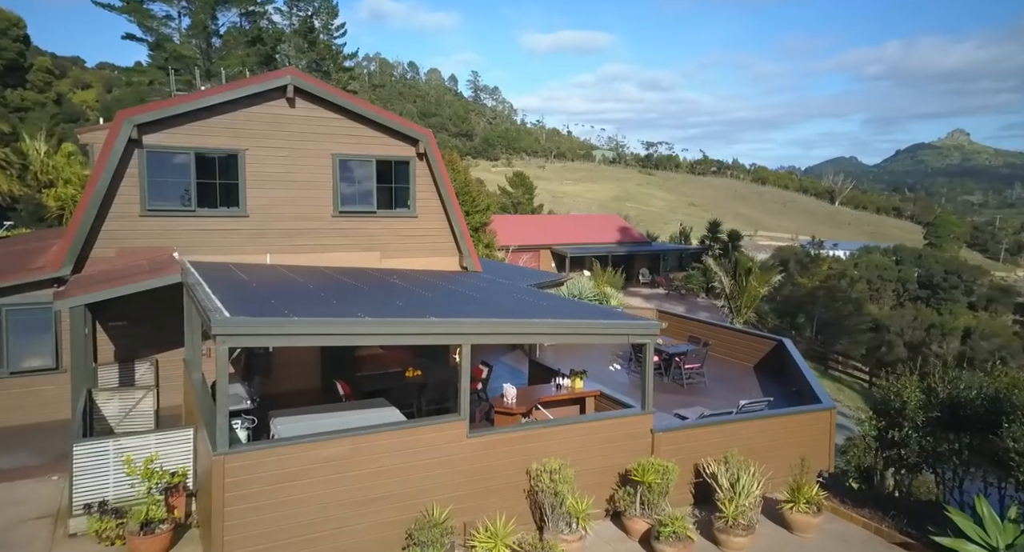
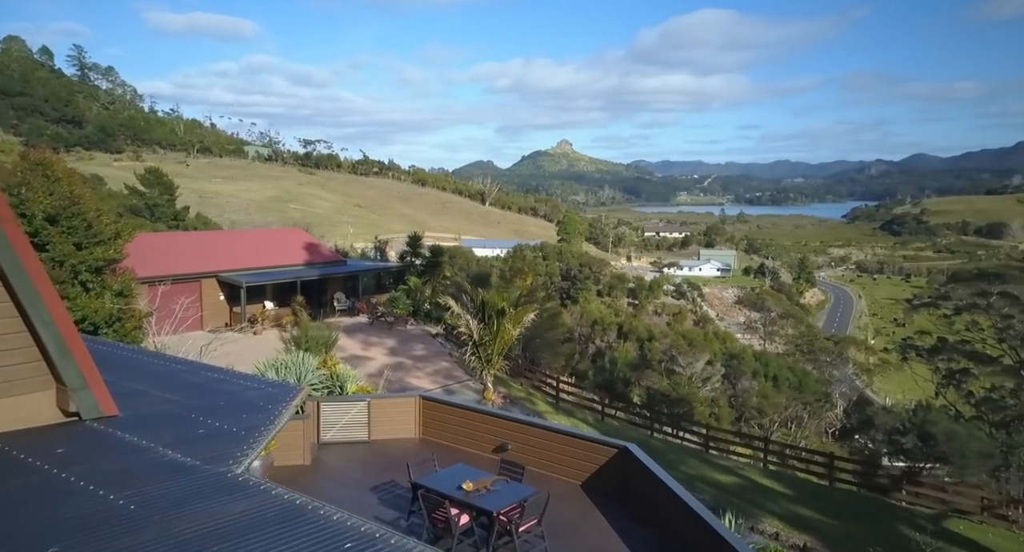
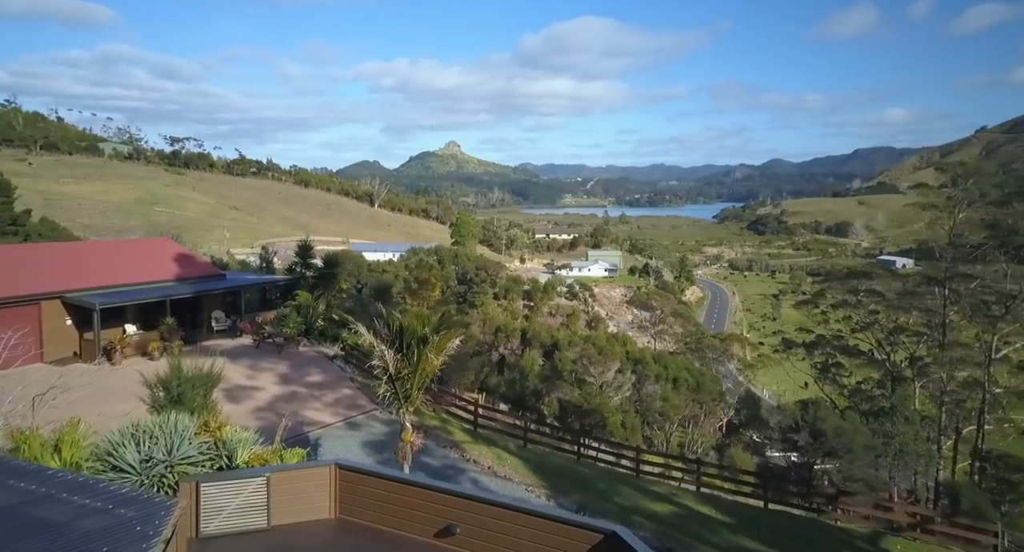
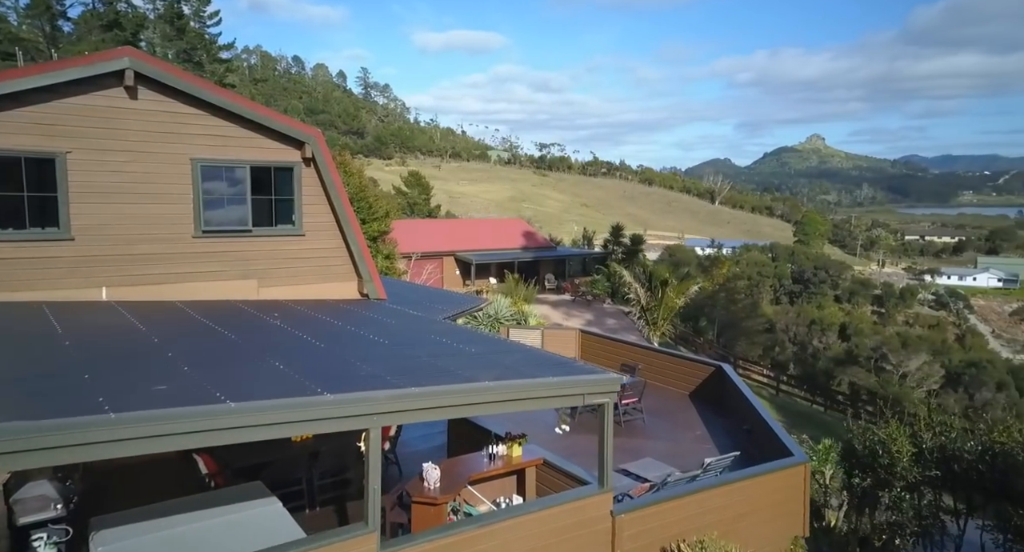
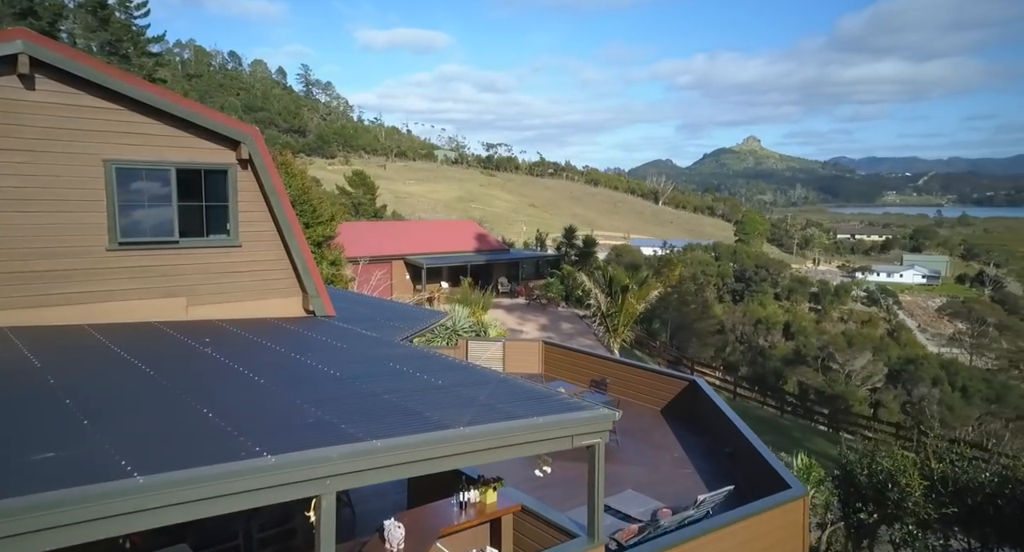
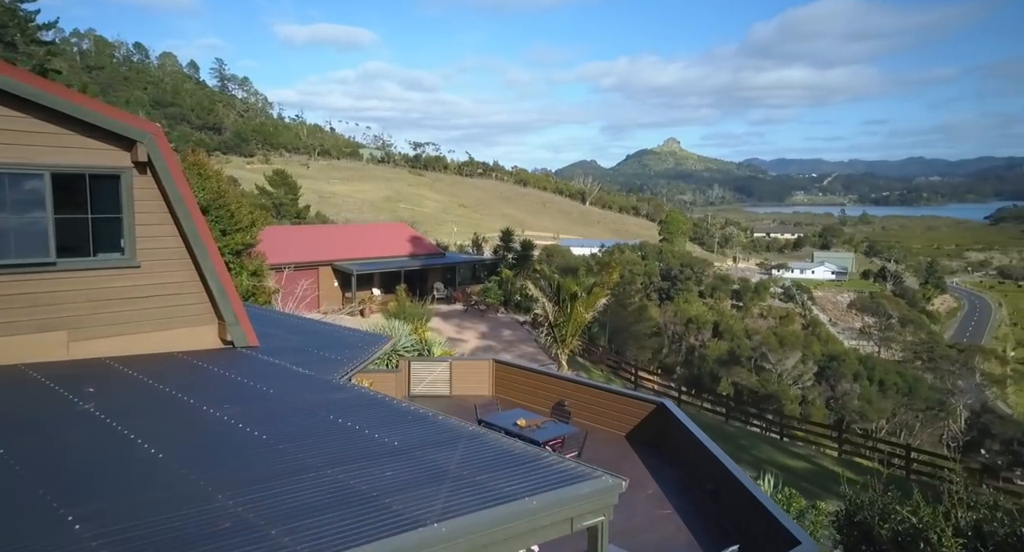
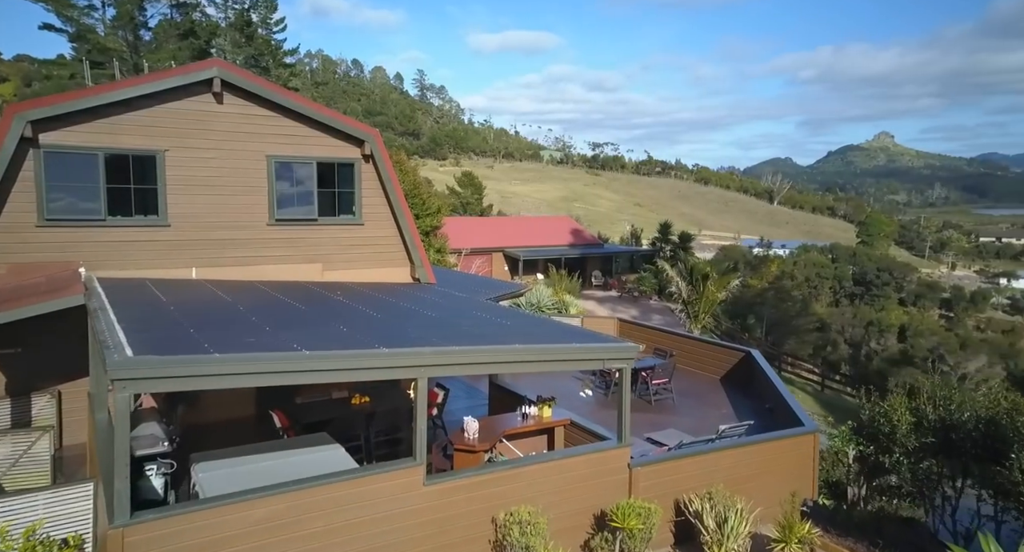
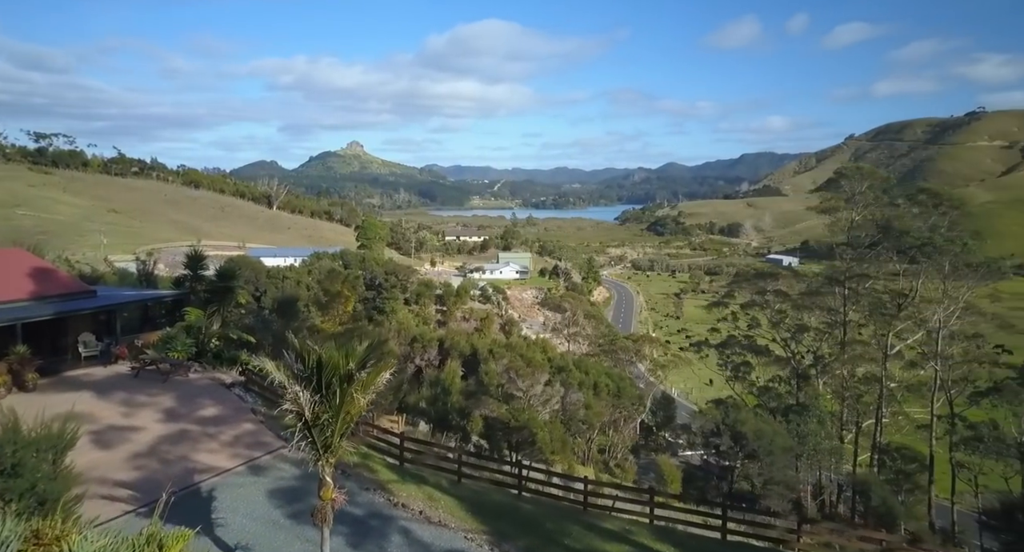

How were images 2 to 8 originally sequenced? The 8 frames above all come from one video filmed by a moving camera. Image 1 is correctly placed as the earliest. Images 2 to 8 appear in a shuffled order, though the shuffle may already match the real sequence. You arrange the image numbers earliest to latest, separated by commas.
7, 4, 5, 6, 2, 3, 8
